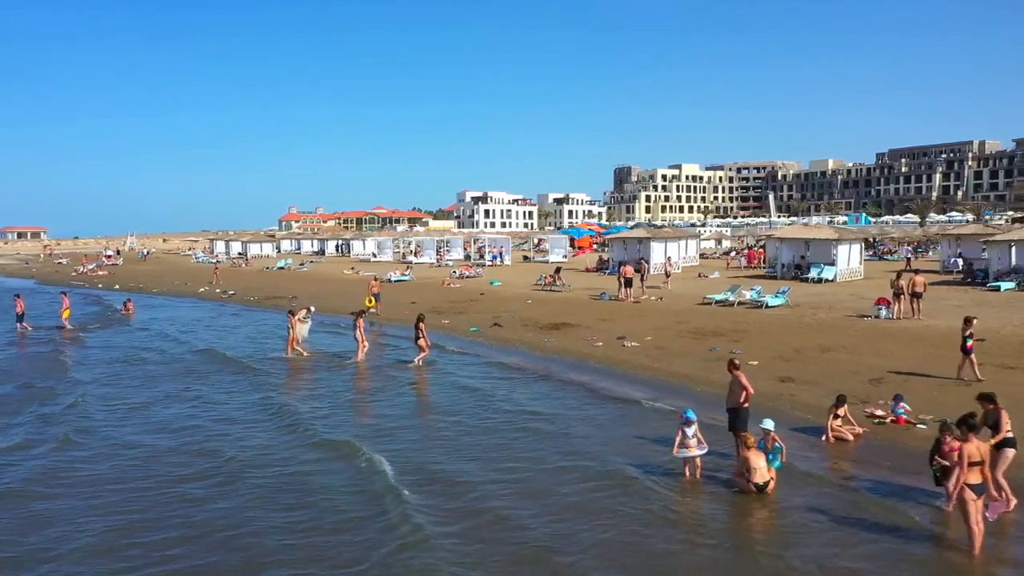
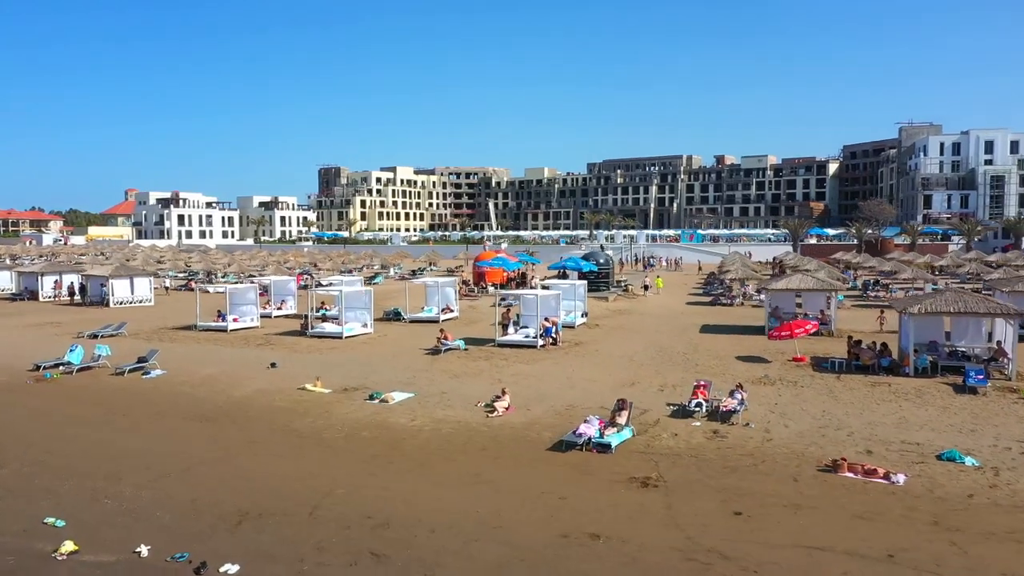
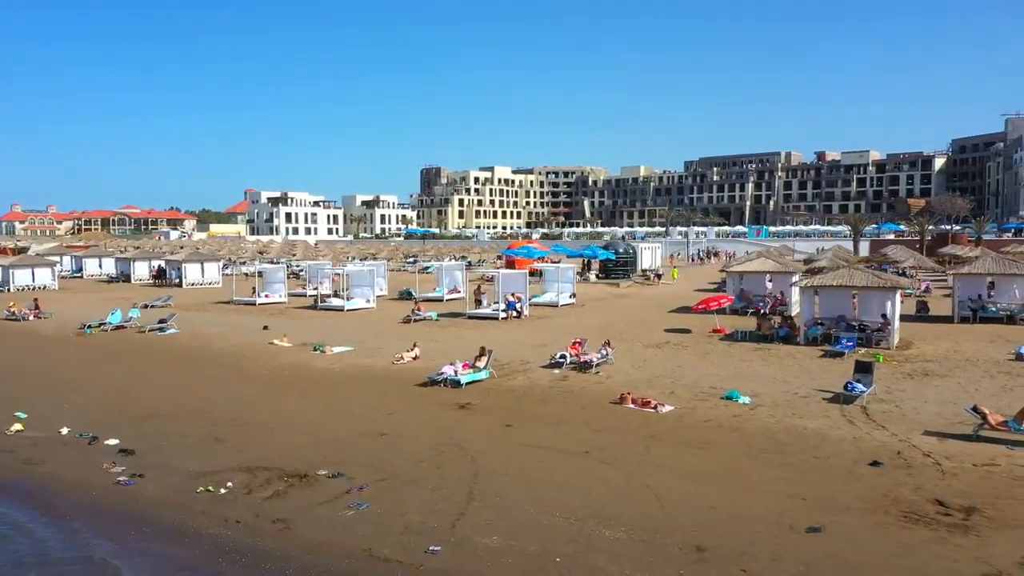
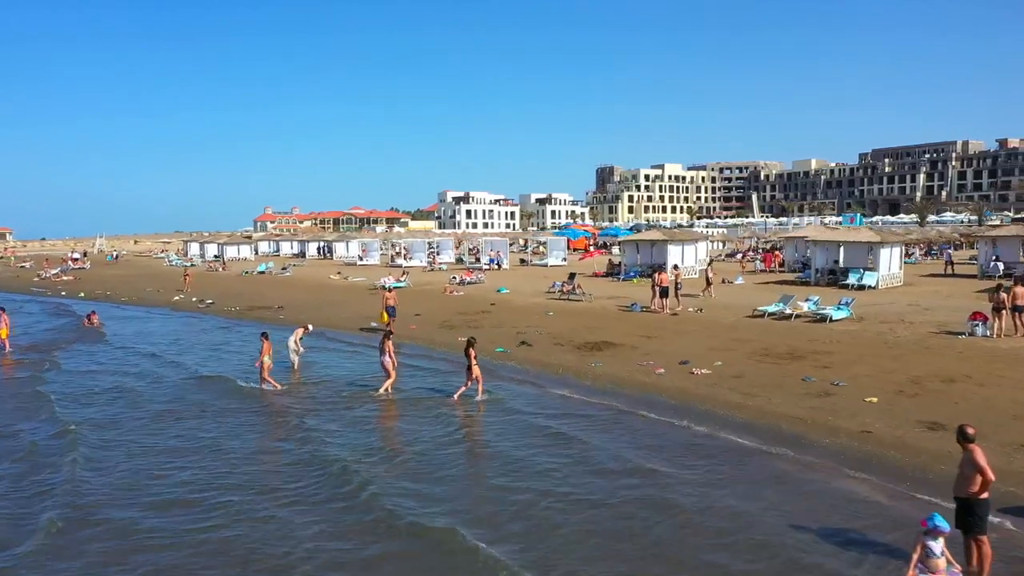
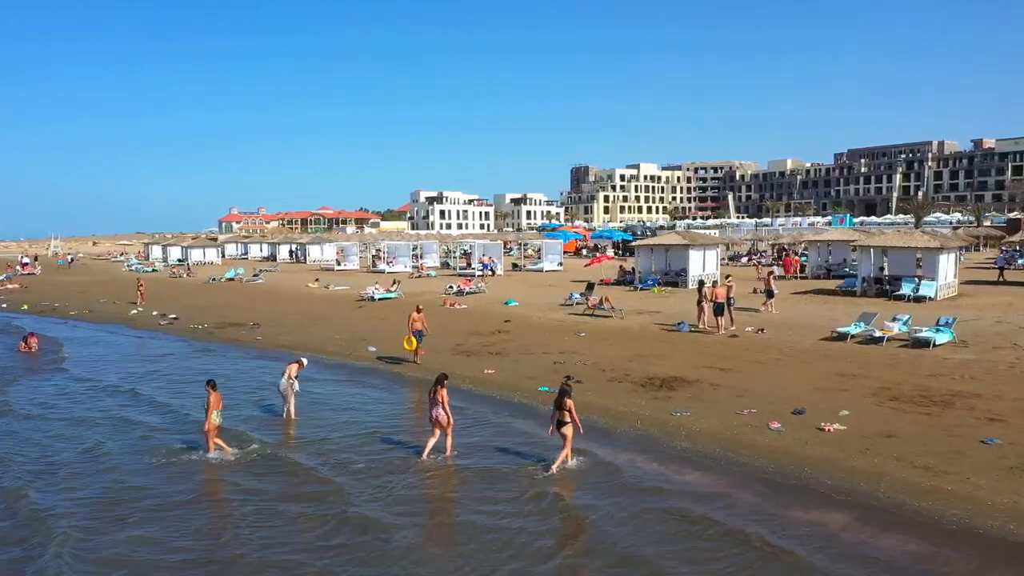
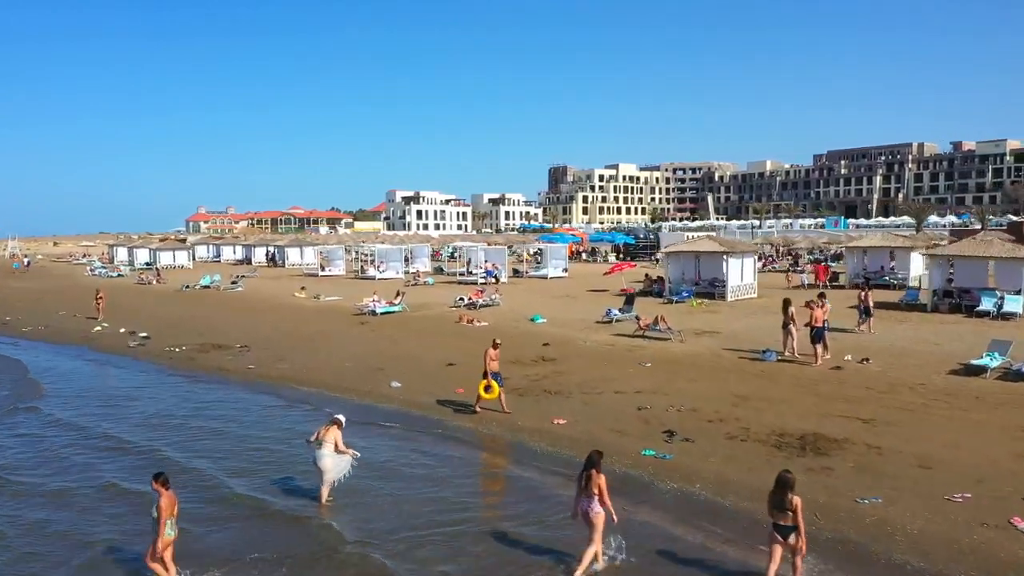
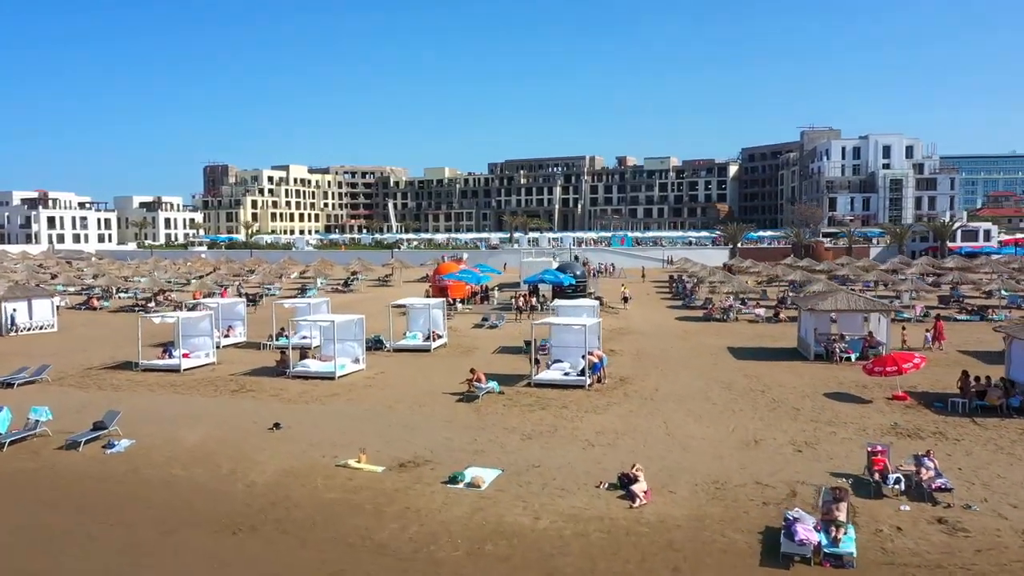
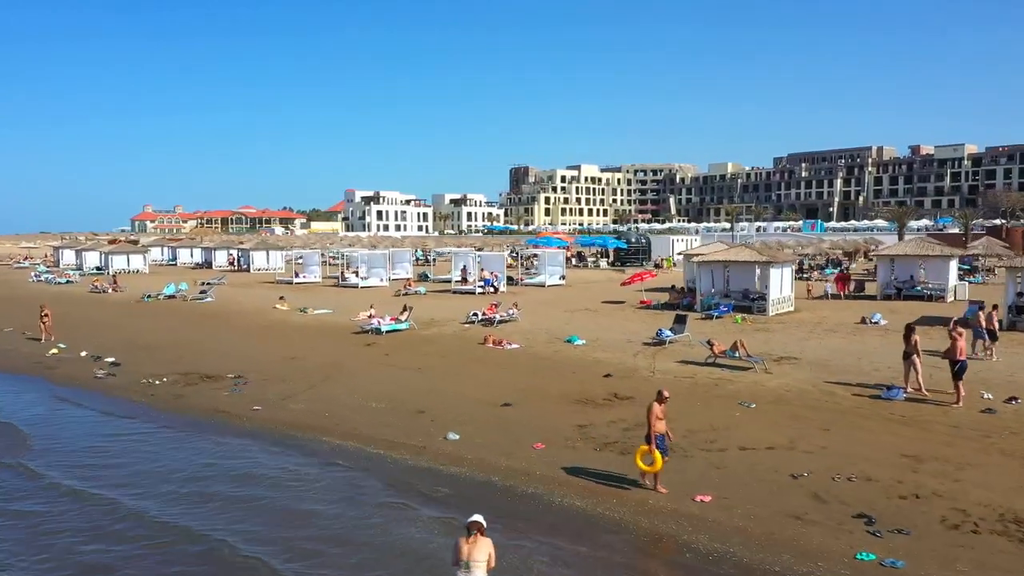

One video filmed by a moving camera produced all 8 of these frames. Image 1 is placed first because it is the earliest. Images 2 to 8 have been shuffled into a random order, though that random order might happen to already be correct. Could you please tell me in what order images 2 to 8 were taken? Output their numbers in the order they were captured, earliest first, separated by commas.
4, 5, 6, 8, 3, 2, 7
